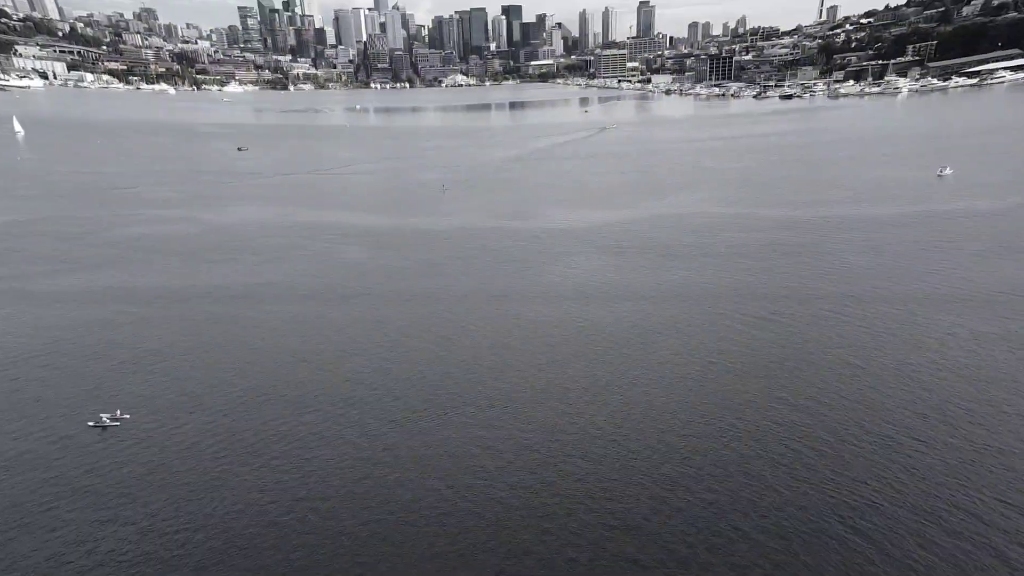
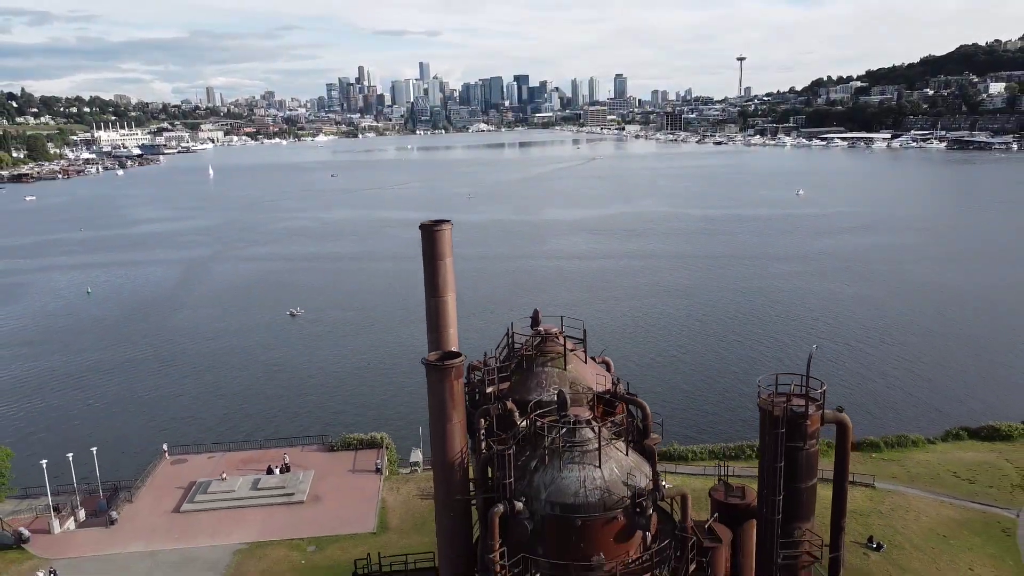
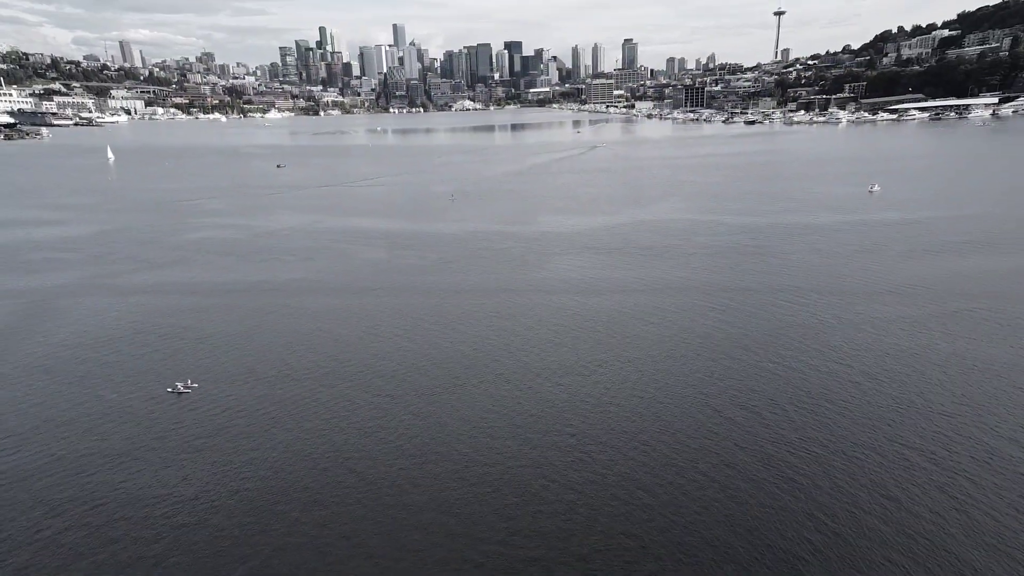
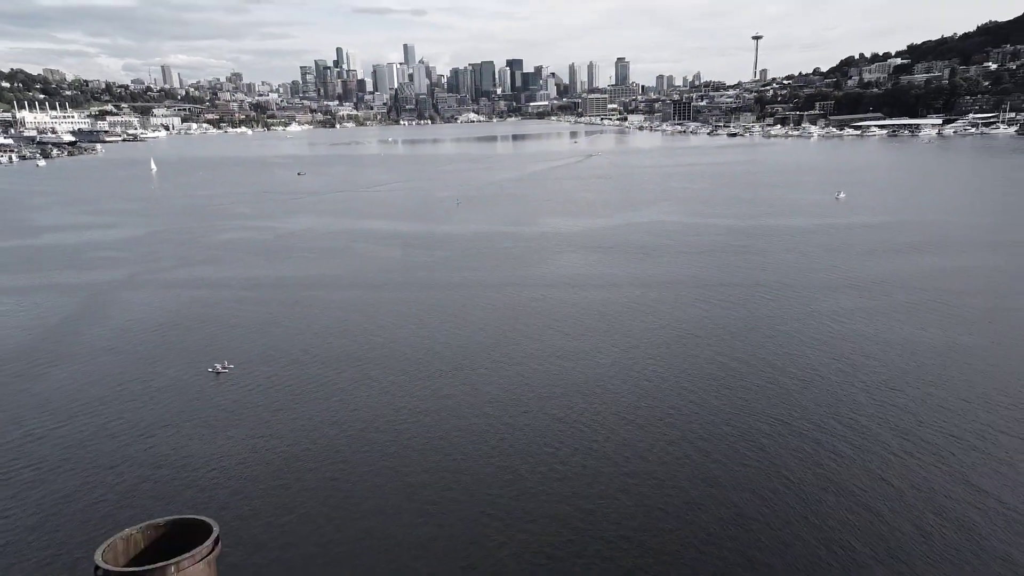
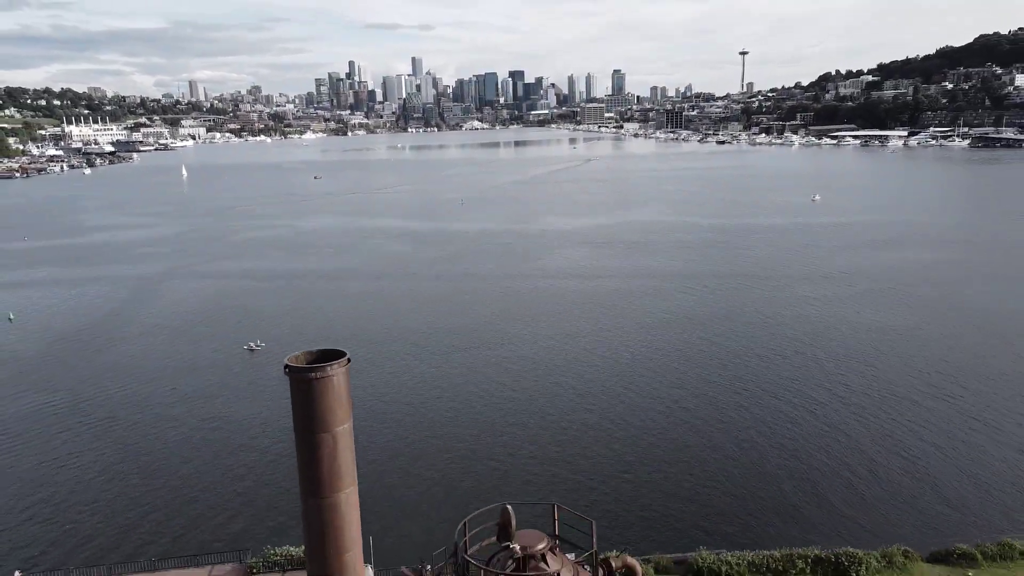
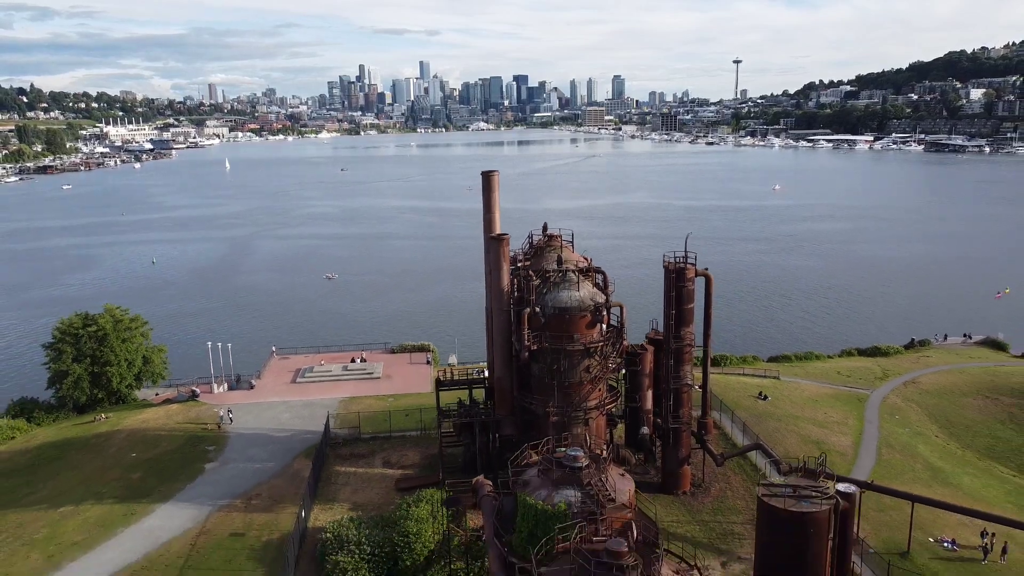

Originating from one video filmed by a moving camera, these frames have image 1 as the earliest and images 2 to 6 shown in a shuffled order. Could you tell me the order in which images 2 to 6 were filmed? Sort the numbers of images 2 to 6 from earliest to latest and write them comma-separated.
3, 4, 5, 2, 6
